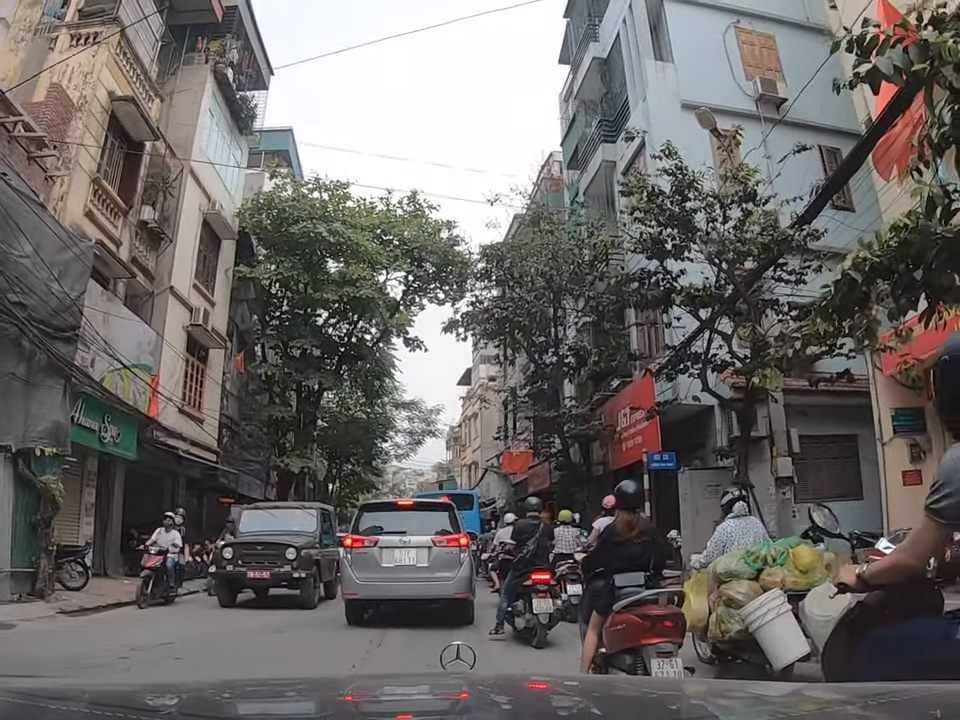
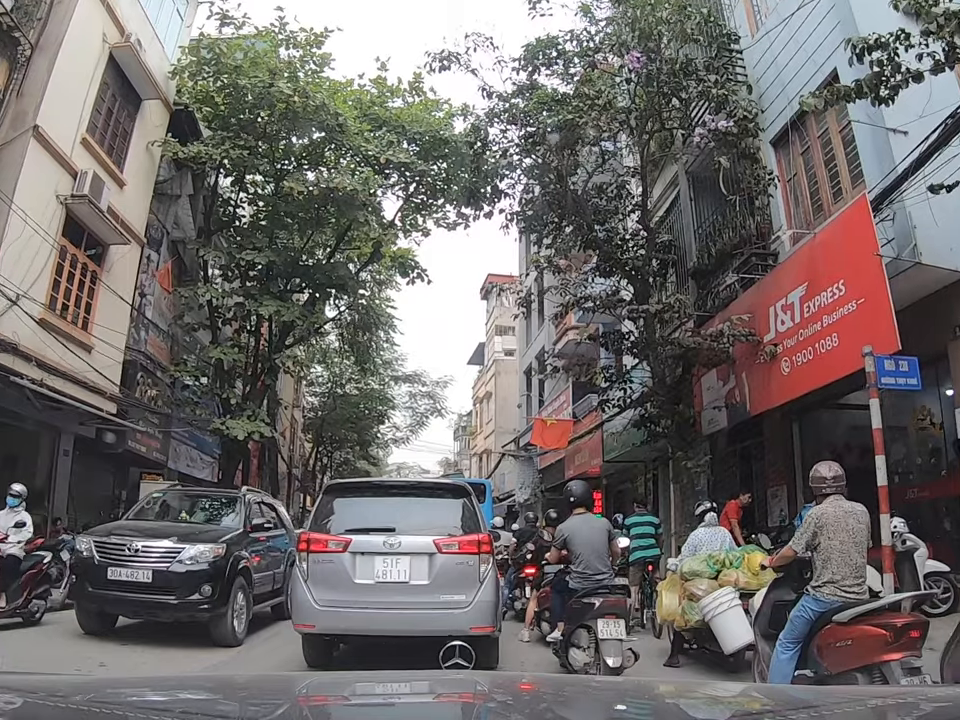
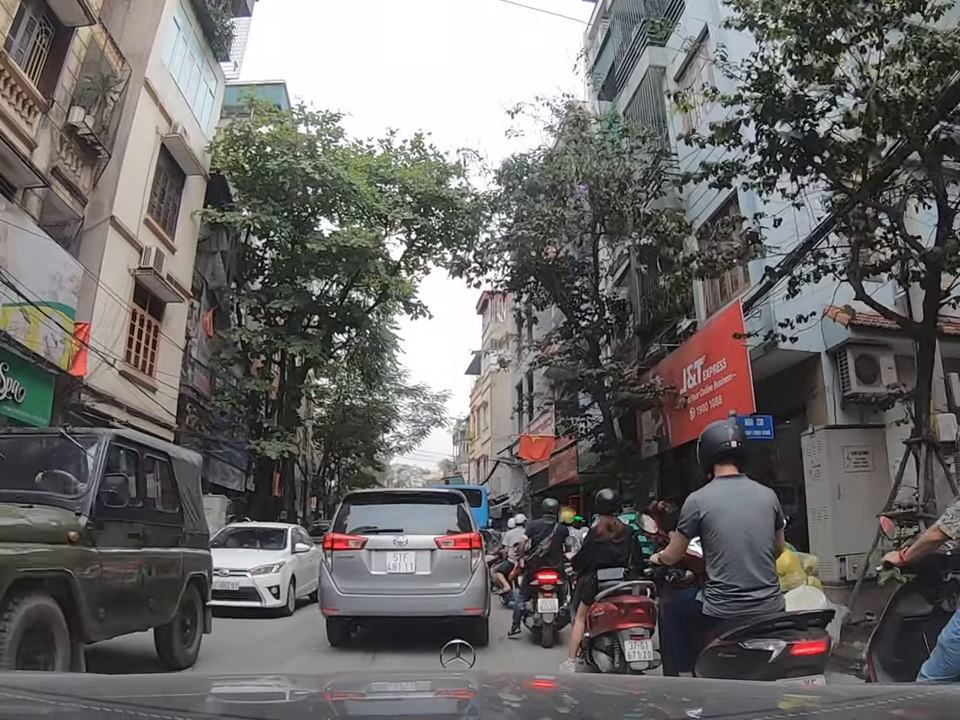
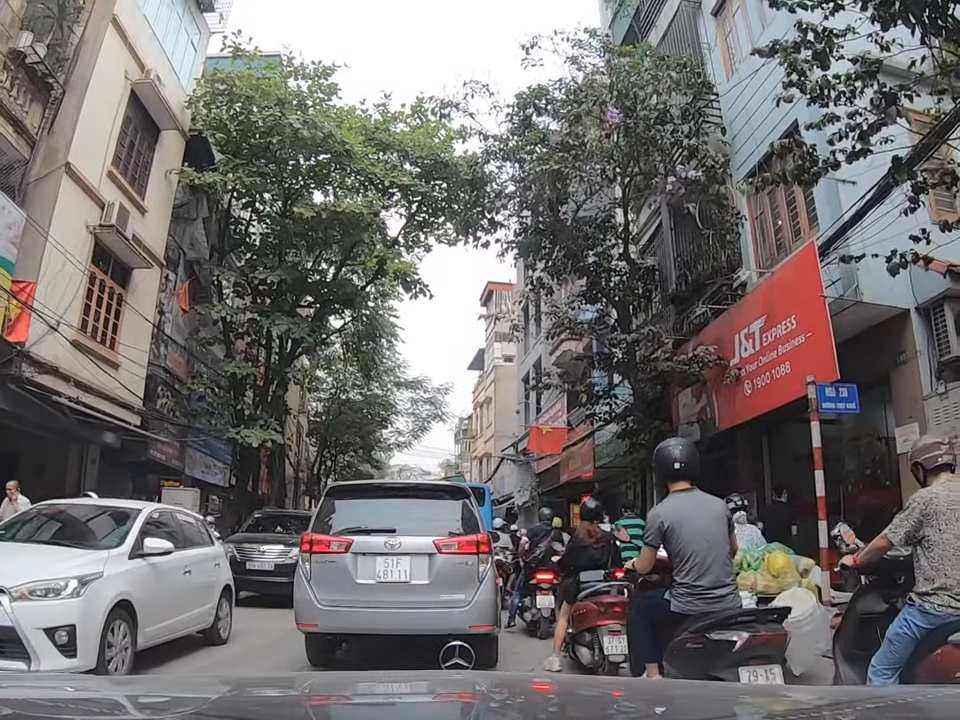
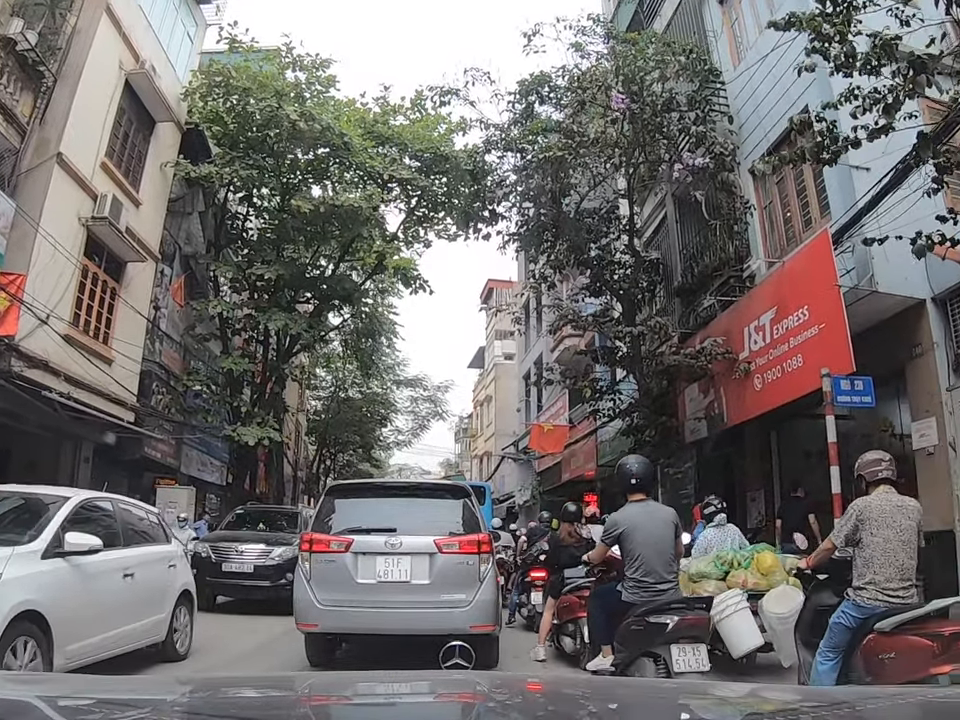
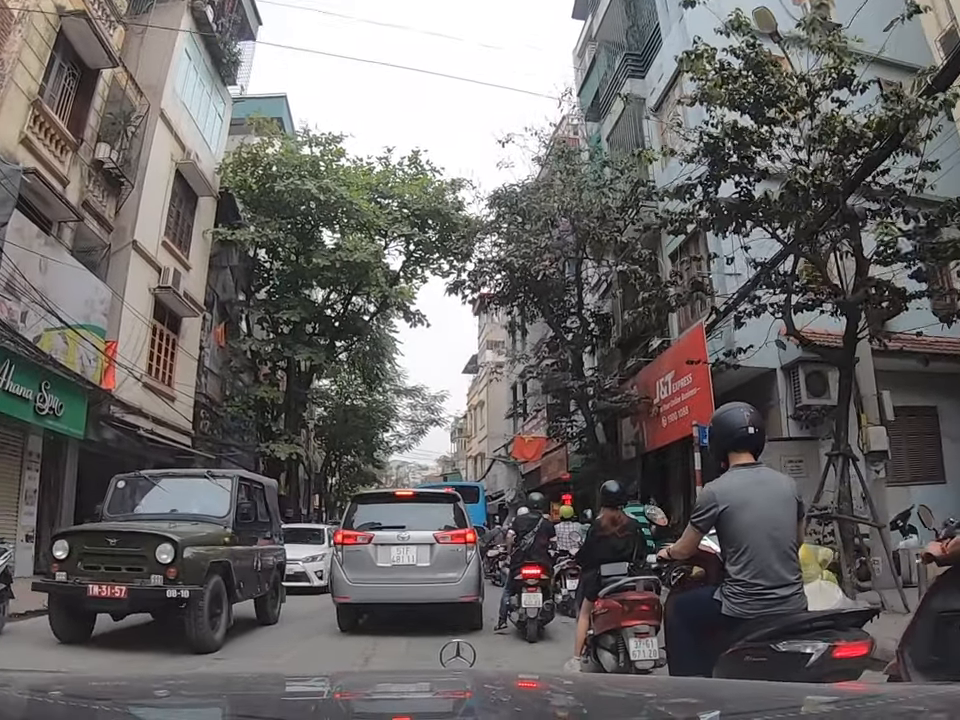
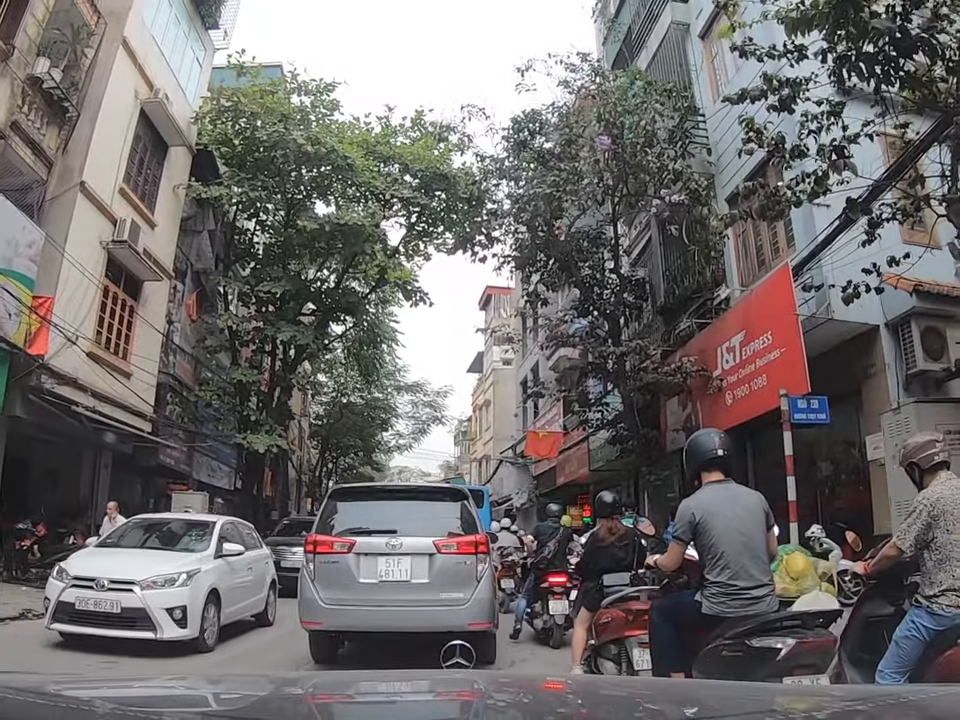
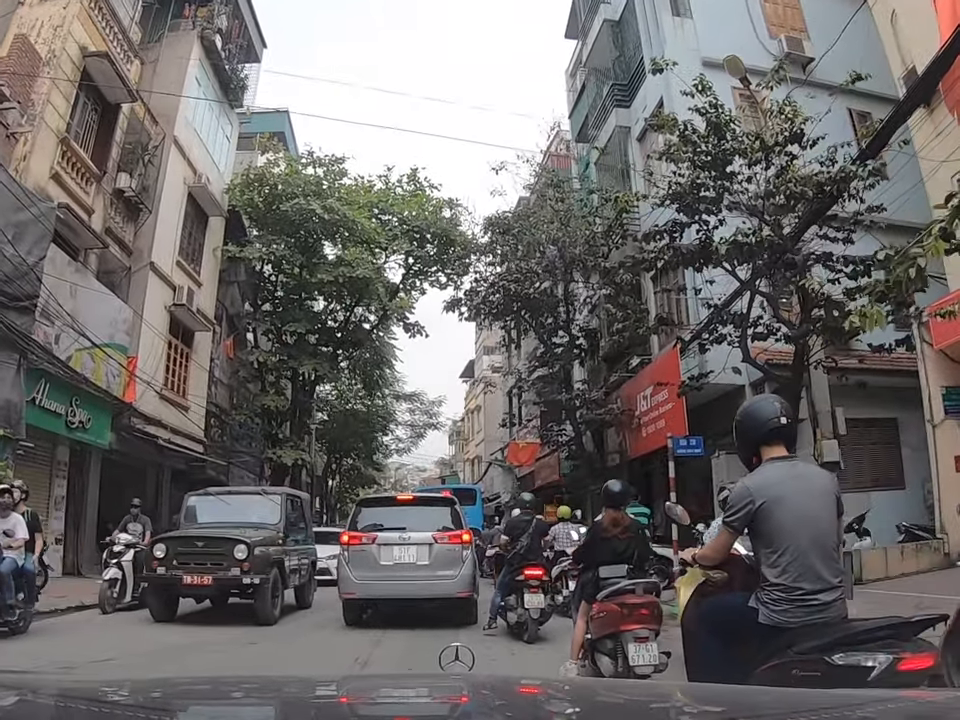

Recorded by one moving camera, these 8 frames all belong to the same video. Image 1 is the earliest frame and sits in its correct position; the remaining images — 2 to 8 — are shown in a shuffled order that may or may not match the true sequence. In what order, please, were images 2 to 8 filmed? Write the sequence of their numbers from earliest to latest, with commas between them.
8, 6, 3, 7, 4, 5, 2
